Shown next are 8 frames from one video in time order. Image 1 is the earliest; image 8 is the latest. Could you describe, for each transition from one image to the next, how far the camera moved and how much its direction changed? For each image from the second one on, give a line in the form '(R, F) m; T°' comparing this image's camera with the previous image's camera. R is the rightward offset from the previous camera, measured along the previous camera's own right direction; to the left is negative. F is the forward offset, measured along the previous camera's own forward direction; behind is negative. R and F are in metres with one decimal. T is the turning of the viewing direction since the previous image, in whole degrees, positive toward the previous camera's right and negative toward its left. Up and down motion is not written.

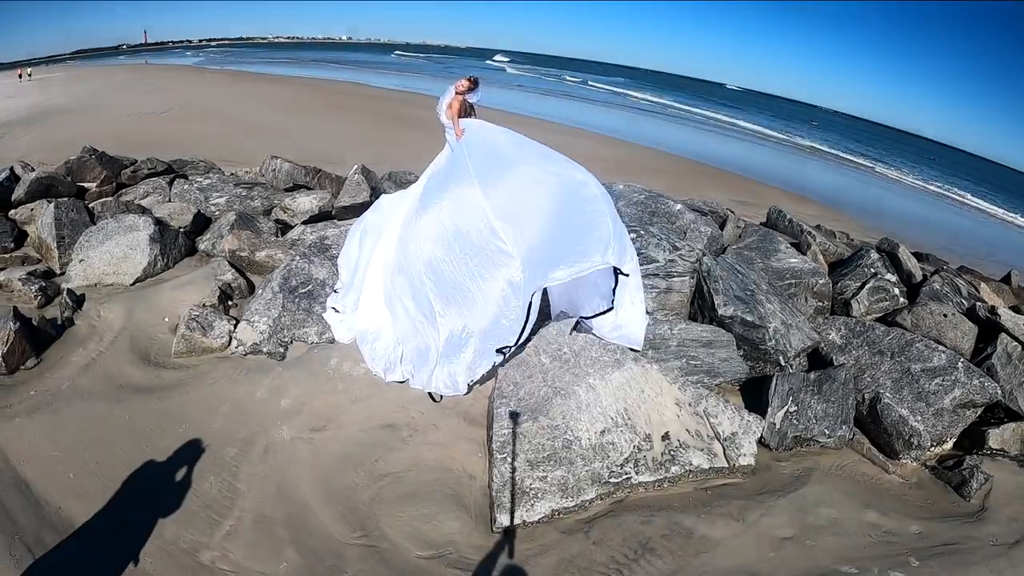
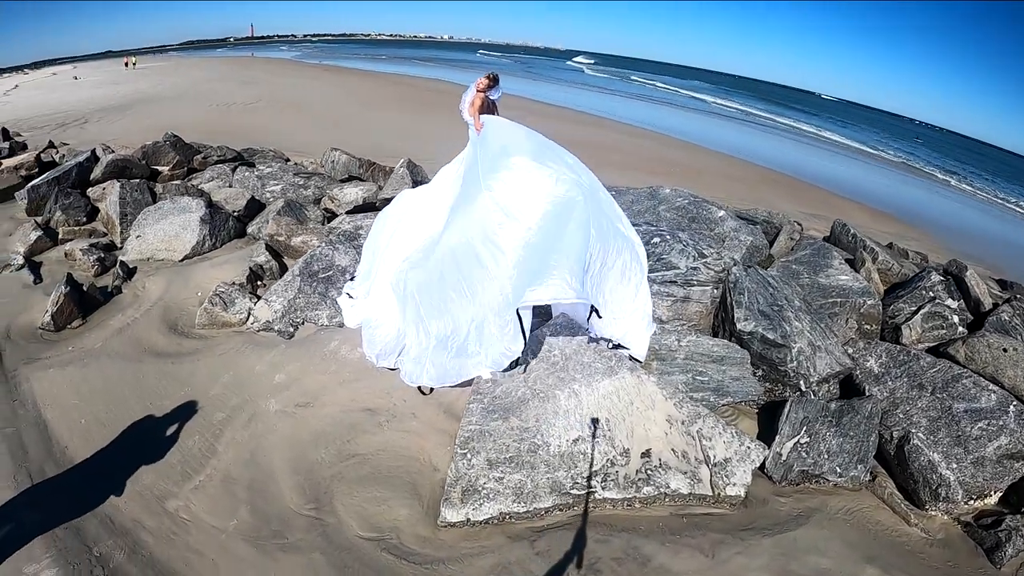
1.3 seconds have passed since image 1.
(+0.9, +0.1) m; -10°
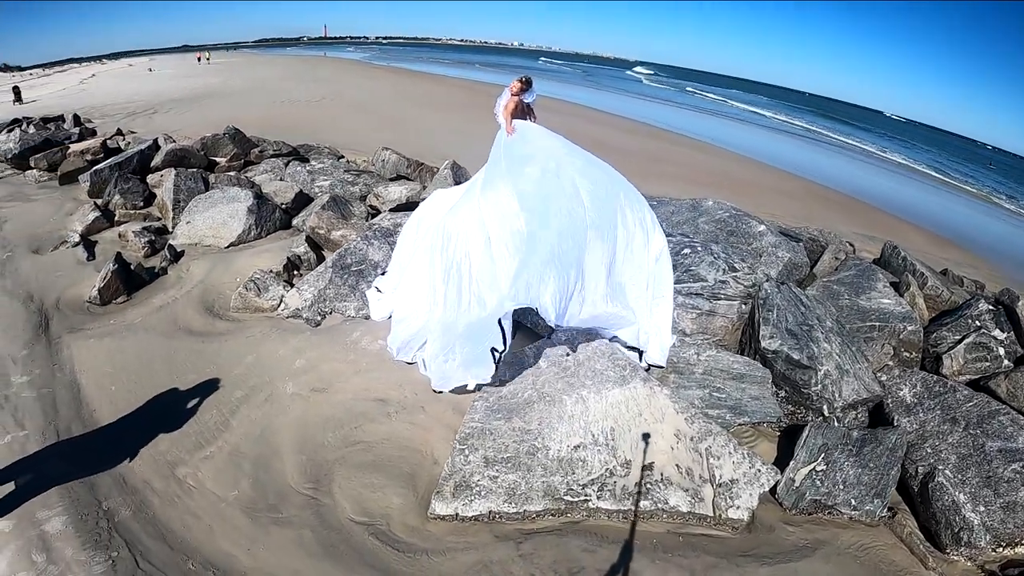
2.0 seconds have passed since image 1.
(+0.4, 0.0) m; -6°
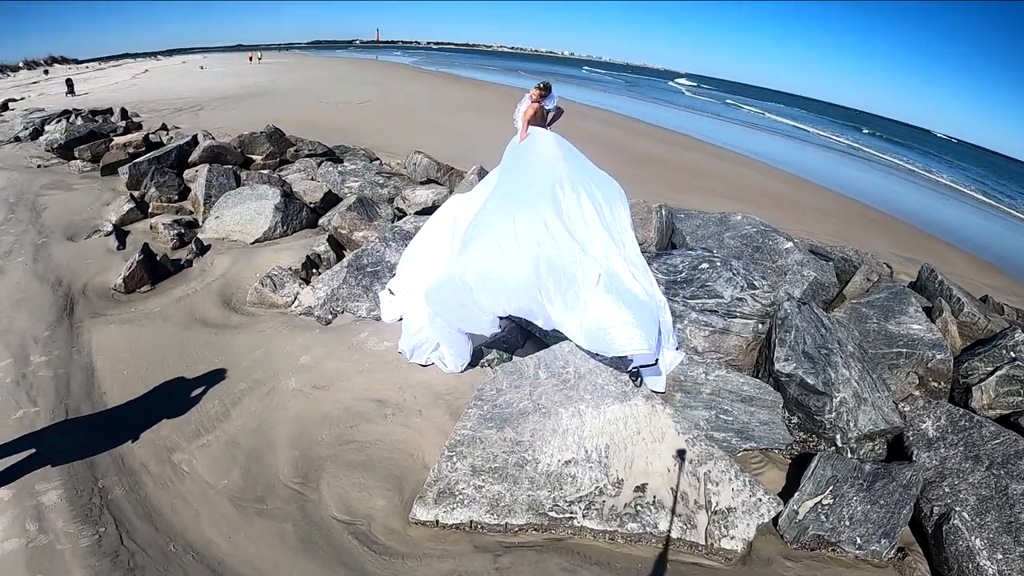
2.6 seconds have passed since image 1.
(+0.4, +0.1) m; -5°
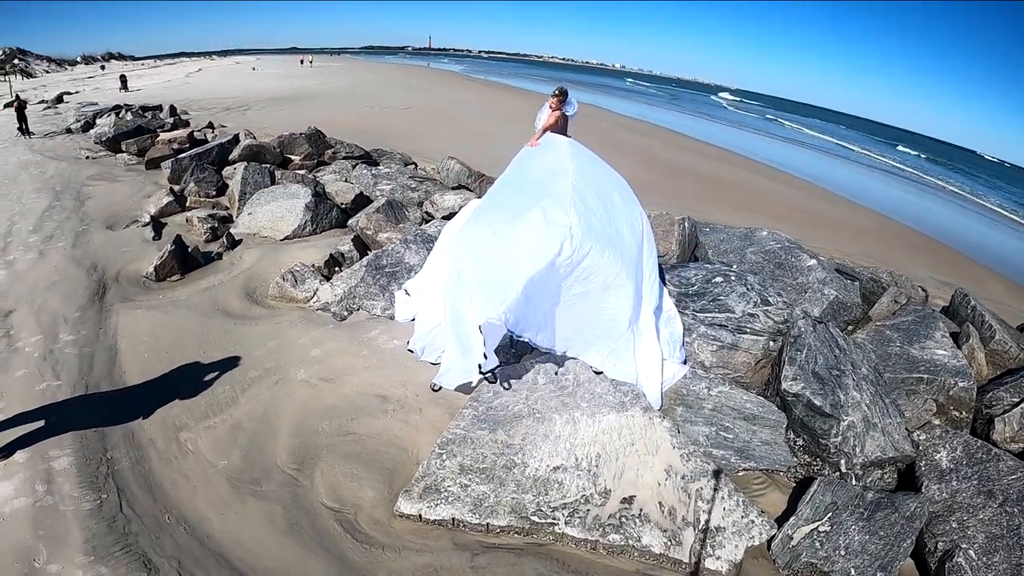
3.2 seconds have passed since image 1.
(+0.4, 0.0) m; -5°
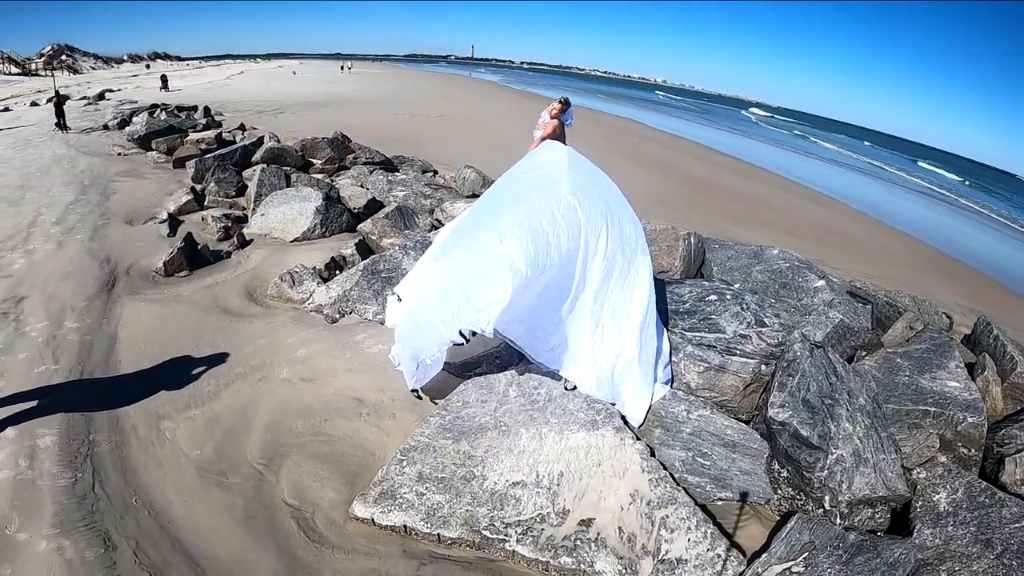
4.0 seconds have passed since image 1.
(+0.6, 0.0) m; -5°
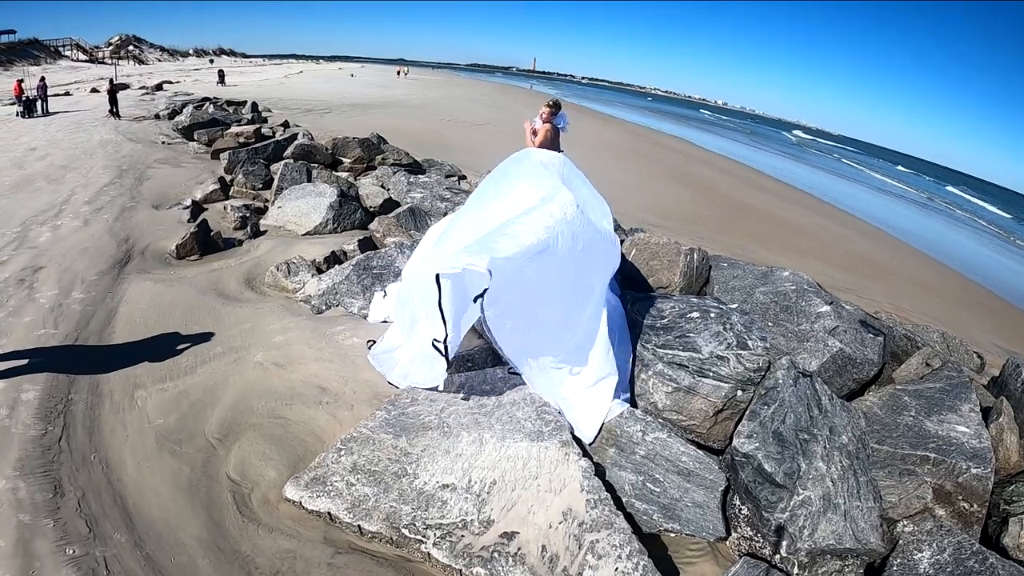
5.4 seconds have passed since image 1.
(+1.0, +0.1) m; -8°
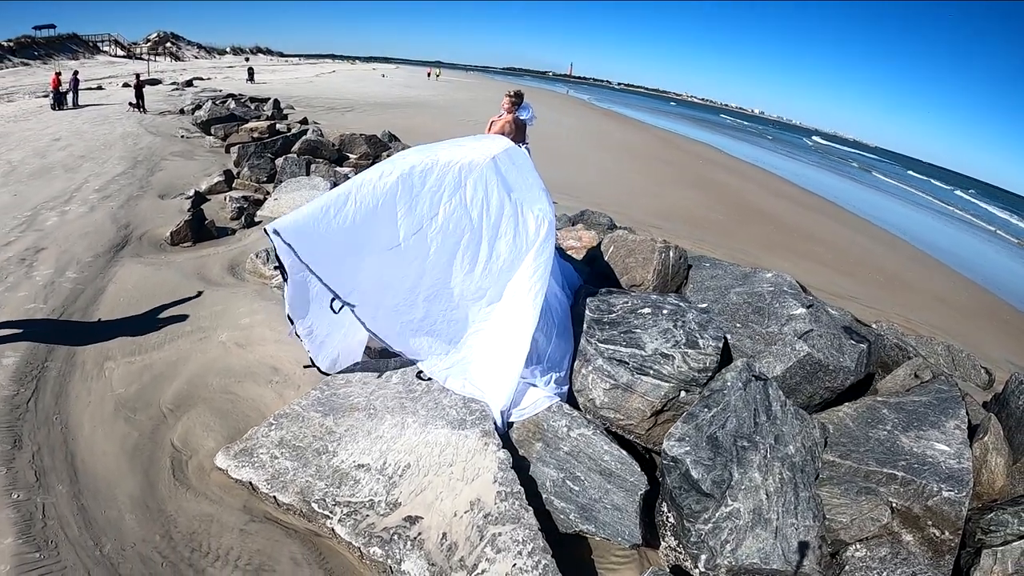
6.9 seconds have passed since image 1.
(+1.1, +0.1) m; -7°
